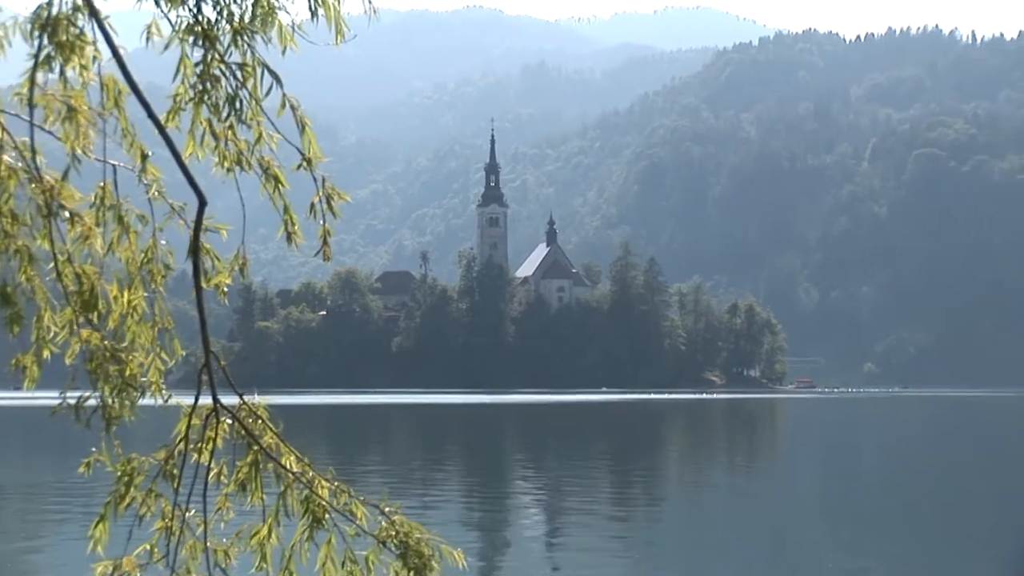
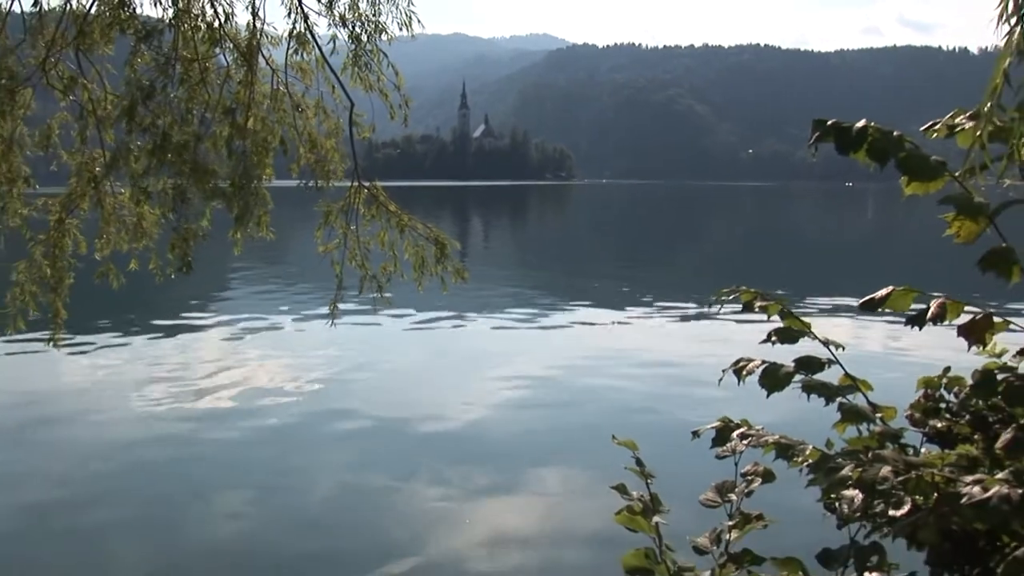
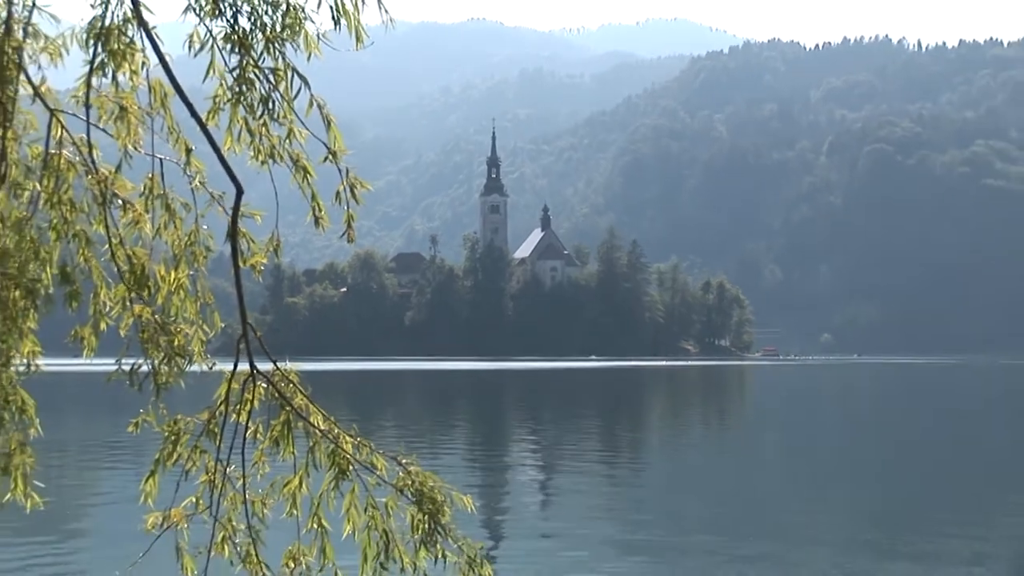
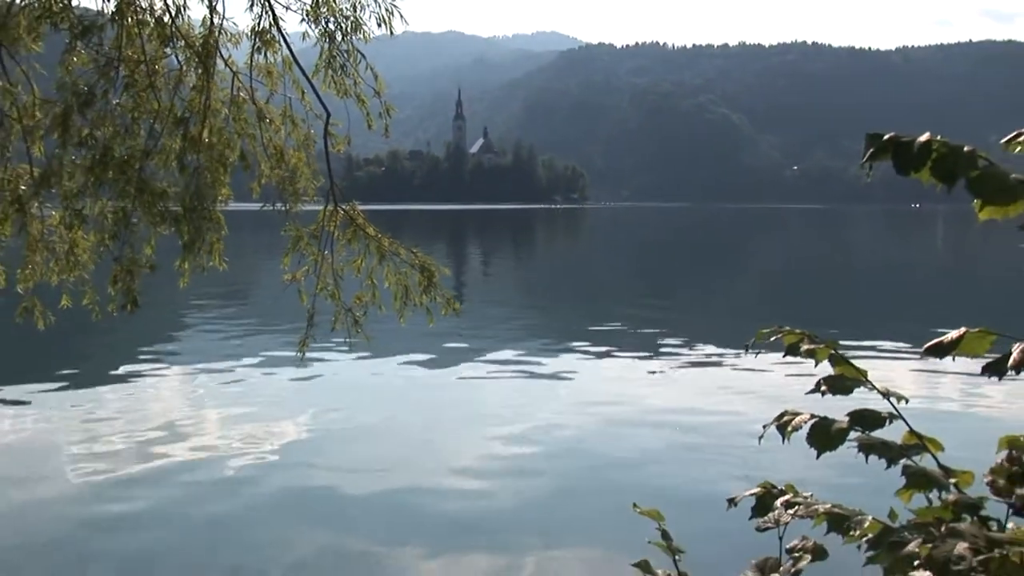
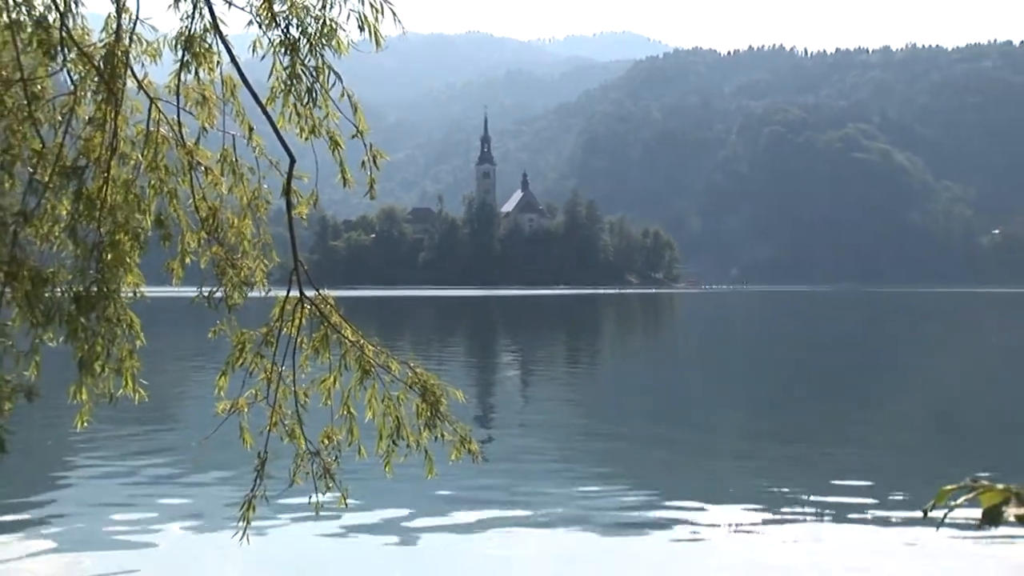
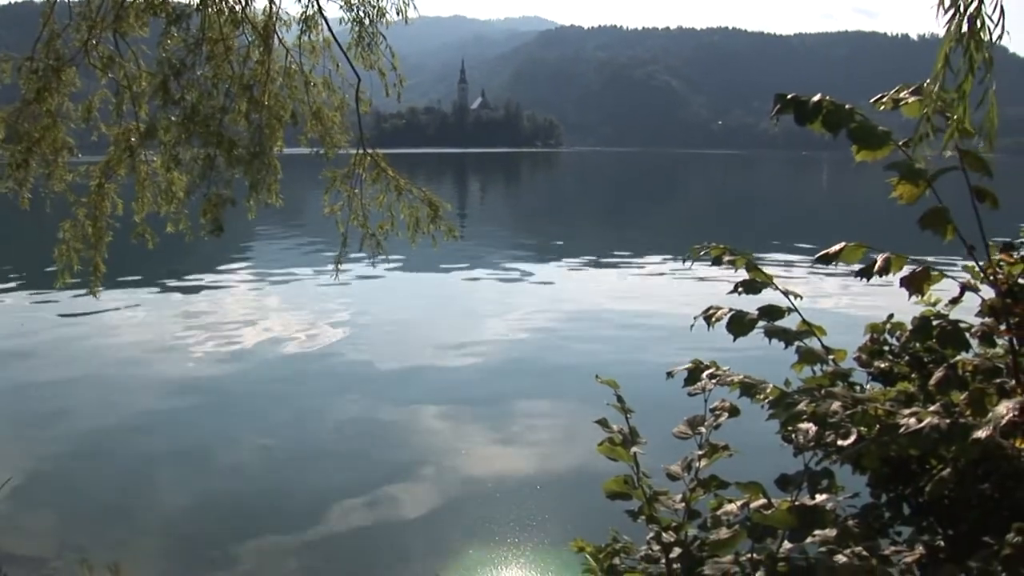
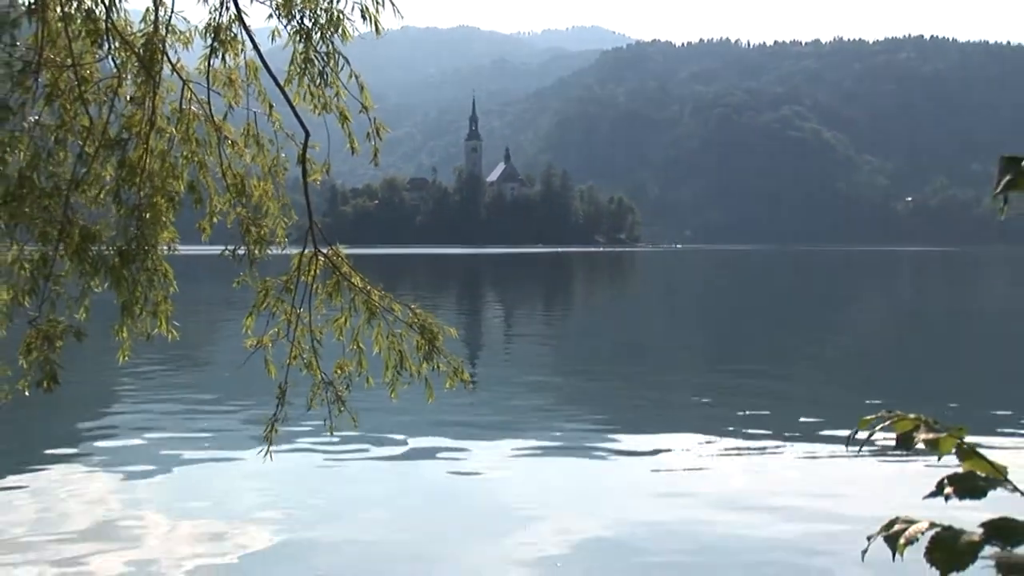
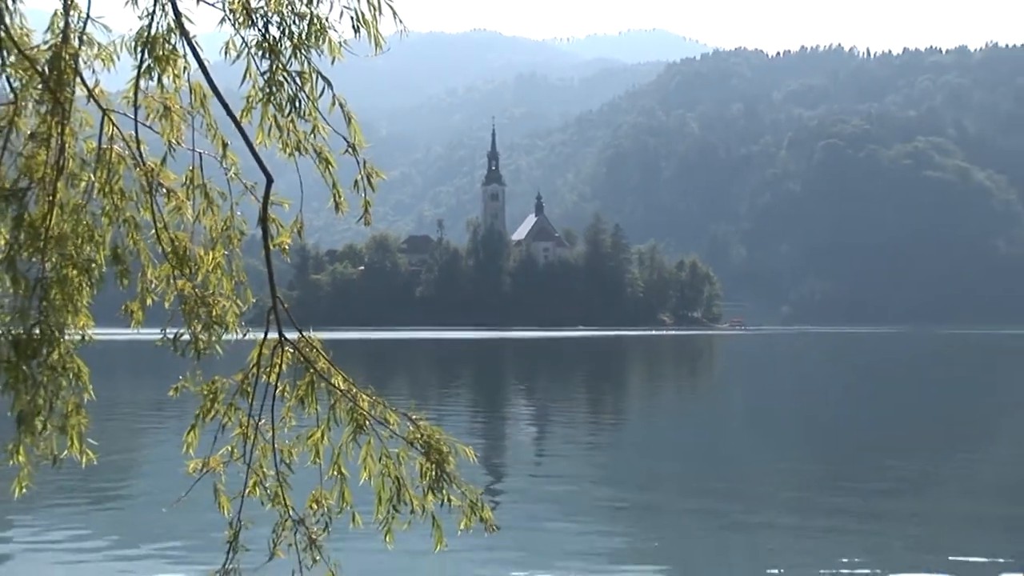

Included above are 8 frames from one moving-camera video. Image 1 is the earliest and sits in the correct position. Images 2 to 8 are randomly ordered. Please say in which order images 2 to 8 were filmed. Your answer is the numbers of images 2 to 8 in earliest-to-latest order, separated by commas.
3, 8, 5, 7, 4, 2, 6
